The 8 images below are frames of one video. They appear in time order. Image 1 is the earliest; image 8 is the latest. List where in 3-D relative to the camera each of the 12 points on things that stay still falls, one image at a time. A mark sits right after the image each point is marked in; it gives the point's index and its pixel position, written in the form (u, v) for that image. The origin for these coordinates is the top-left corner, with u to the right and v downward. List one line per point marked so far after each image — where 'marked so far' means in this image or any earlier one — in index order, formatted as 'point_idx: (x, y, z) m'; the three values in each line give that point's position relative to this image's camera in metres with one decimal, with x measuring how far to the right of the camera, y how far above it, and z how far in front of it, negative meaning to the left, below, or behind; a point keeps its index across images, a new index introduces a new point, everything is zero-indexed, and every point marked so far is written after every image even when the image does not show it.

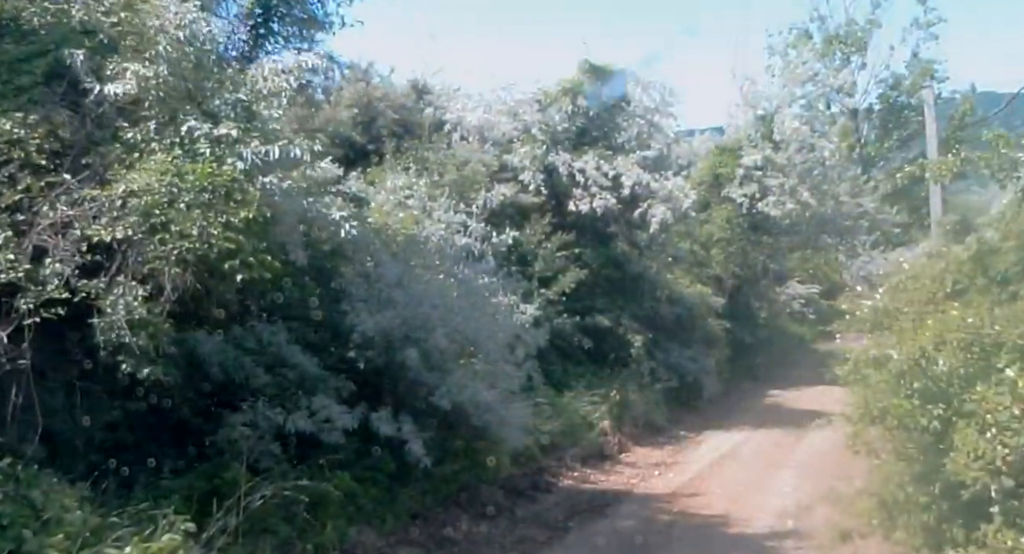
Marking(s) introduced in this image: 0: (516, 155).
0: (+0.1, +1.8, +19.5) m
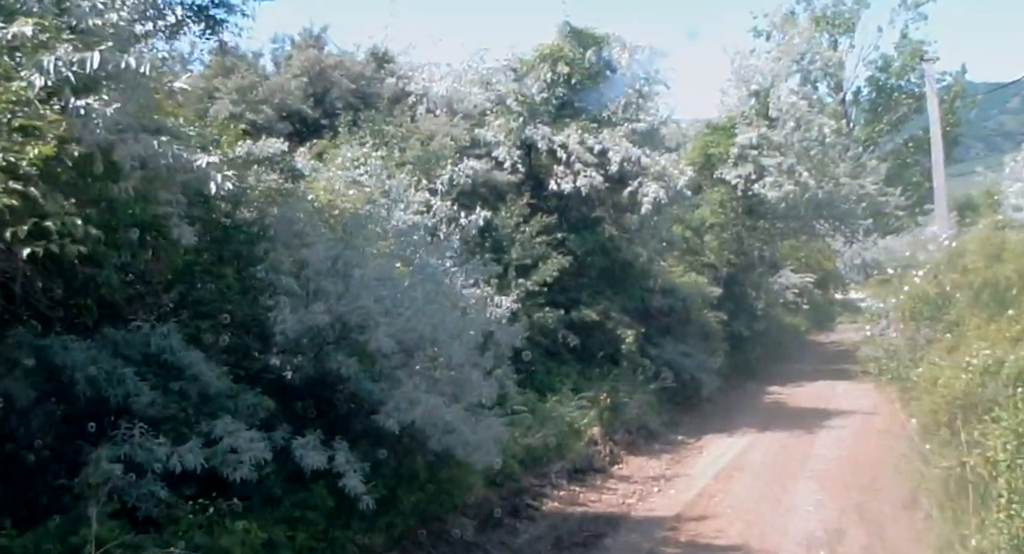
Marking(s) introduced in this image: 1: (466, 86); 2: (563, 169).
0: (-0.3, +2.0, +17.3) m
1: (-0.6, +2.6, +17.9) m
2: (+0.7, +1.4, +17.5) m
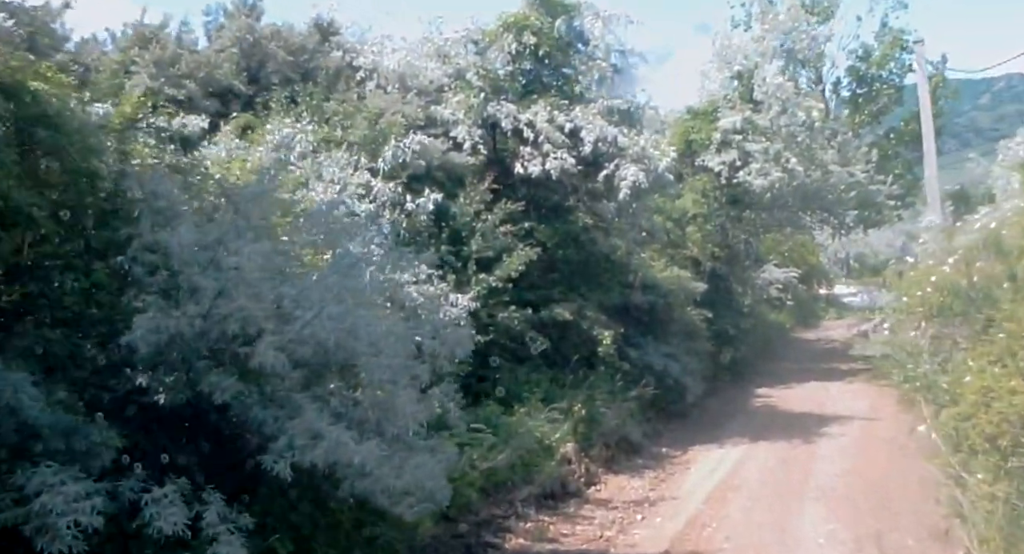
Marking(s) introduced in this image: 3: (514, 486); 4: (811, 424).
0: (-0.8, +2.0, +15.3) m
1: (-1.1, +2.6, +16.0) m
2: (+0.2, +1.5, +15.5) m
3: (0.0, -1.9, +11.8) m
4: (+4.4, -2.1, +19.3) m
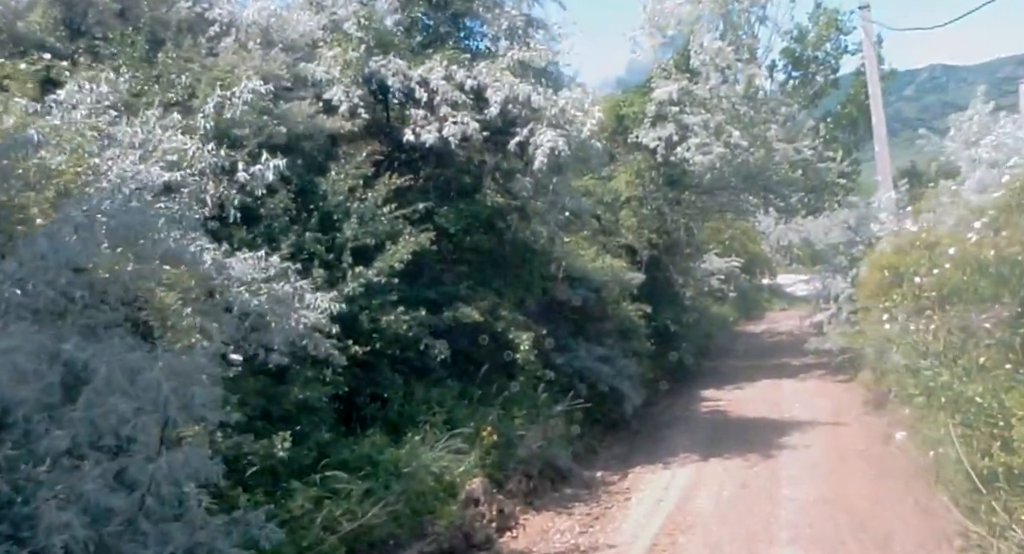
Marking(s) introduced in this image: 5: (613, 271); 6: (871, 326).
0: (-1.8, +2.0, +12.4) m
1: (-2.2, +2.7, +13.1) m
2: (-0.9, +1.6, +12.7) m
3: (-0.8, -1.8, +8.9) m
4: (+3.3, -1.9, +16.7) m
5: (+1.3, +0.1, +17.6) m
6: (+4.6, -0.6, +16.7) m
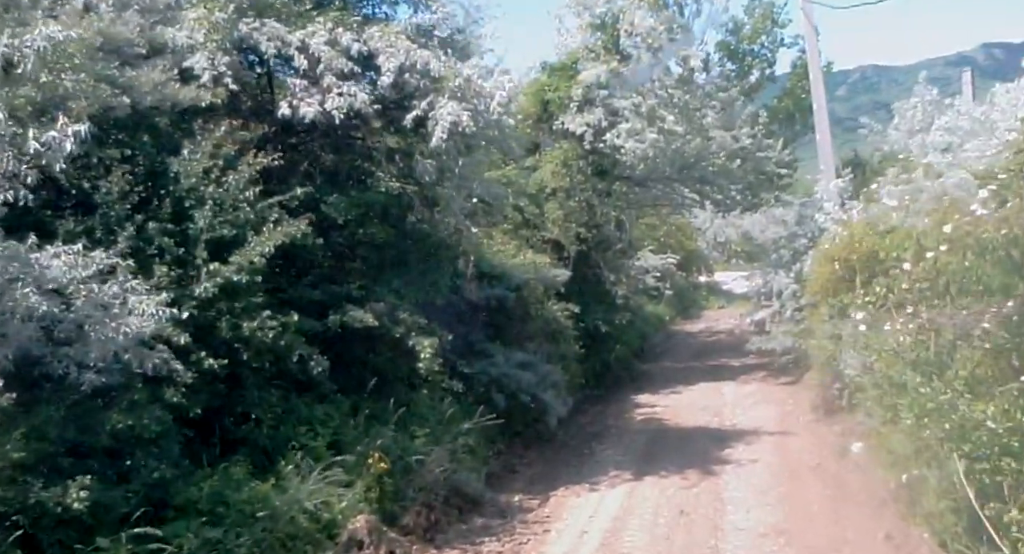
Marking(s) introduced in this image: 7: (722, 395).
0: (-2.7, +2.0, +10.5) m
1: (-3.1, +2.7, +11.2) m
2: (-1.7, +1.6, +10.9) m
3: (-1.4, -1.8, +7.1) m
4: (+2.3, -1.9, +15.0) m
5: (+0.3, +0.1, +15.9) m
6: (+3.6, -0.6, +15.2) m
7: (+3.1, -1.7, +19.3) m
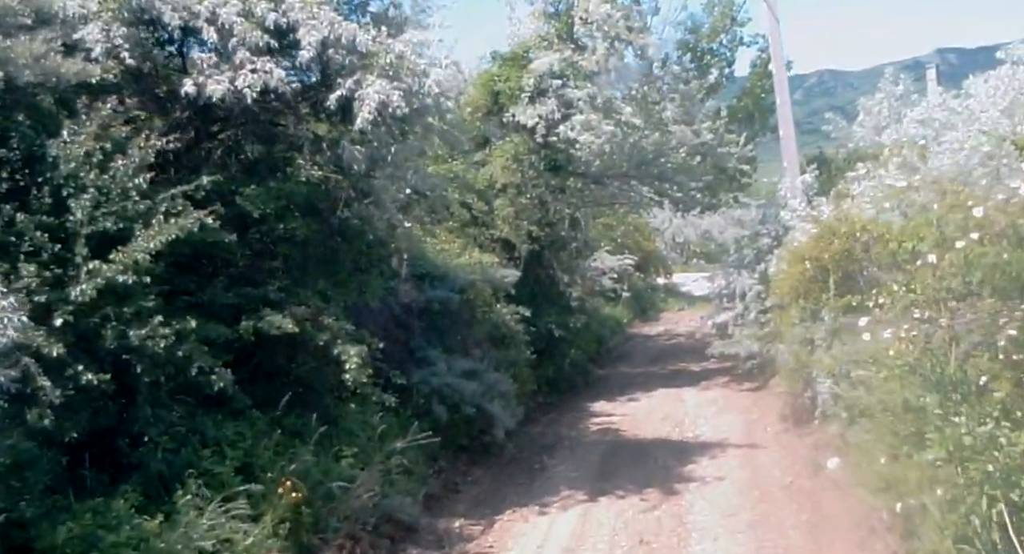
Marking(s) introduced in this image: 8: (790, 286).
0: (-3.1, +2.0, +9.3) m
1: (-3.6, +2.7, +9.9) m
2: (-2.2, +1.6, +9.6) m
3: (-1.7, -1.8, +5.9) m
4: (+1.7, -1.9, +13.9) m
5: (-0.3, +0.1, +14.7) m
6: (+3.0, -0.6, +14.1) m
7: (+2.4, -1.7, +18.2) m
8: (+3.0, -0.1, +14.1) m
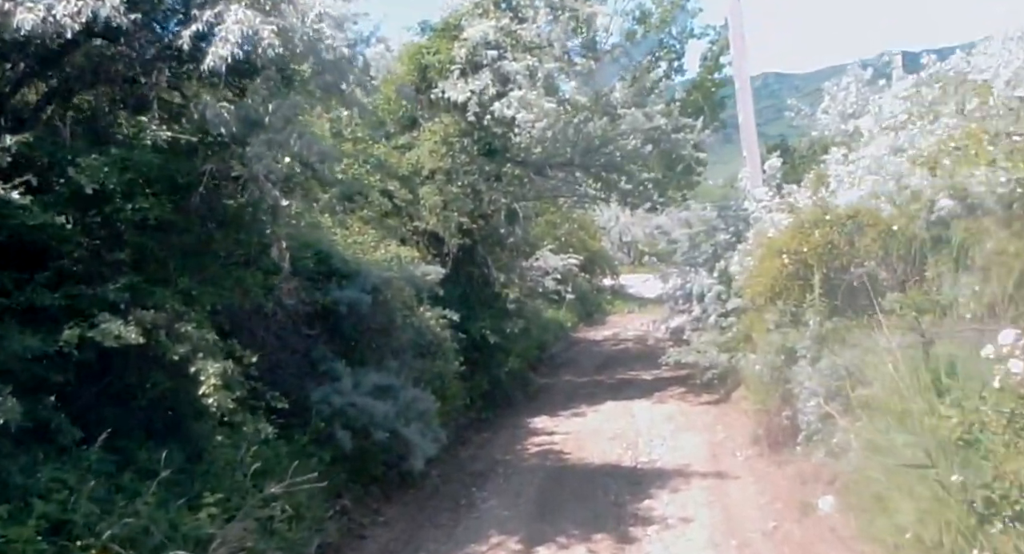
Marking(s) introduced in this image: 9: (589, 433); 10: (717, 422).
0: (-3.6, +2.1, +6.9) m
1: (-4.1, +2.7, +7.5) m
2: (-2.7, +1.6, +7.3) m
3: (-2.1, -1.7, +3.6) m
4: (+1.0, -1.8, +11.7) m
5: (-1.1, +0.1, +12.4) m
6: (+2.3, -0.5, +12.0) m
7: (+1.5, -1.7, +16.1) m
8: (+2.3, -0.1, +12.0) m
9: (+0.9, -1.8, +14.9) m
10: (+2.3, -1.6, +14.6) m
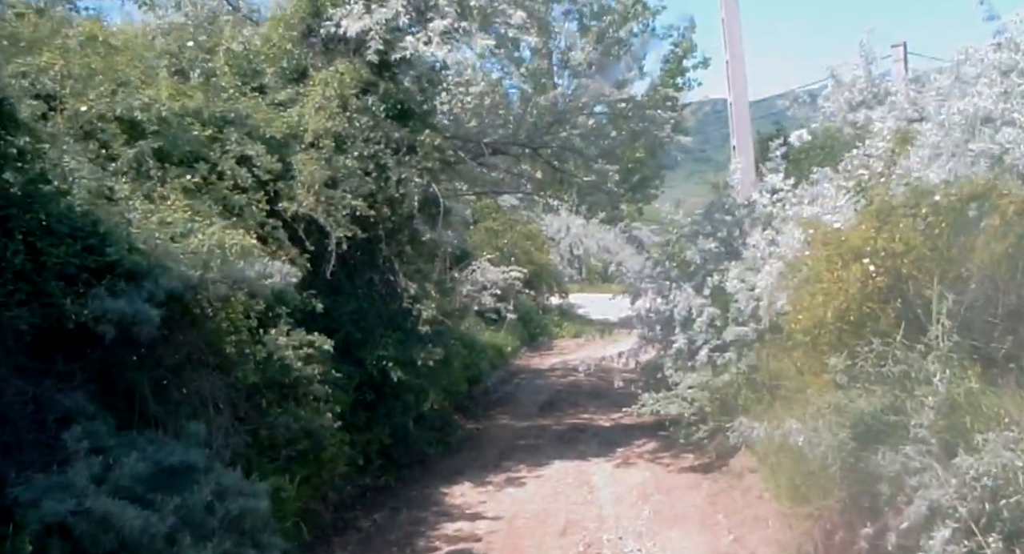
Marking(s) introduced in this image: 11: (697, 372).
0: (-3.9, +2.2, +2.1) m
1: (-4.4, +2.8, +2.7) m
2: (-3.0, +1.7, +2.5) m
3: (-2.3, -1.6, -1.2) m
4: (+0.4, -1.9, +7.0) m
5: (-1.6, +0.1, +7.7) m
6: (+1.7, -0.6, +7.4) m
7: (+0.7, -1.9, +11.5) m
8: (+1.7, -0.2, +7.4) m
9: (+0.1, -1.9, +10.2) m
10: (+1.5, -1.8, +10.0) m
11: (+1.7, -0.9, +12.0) m
